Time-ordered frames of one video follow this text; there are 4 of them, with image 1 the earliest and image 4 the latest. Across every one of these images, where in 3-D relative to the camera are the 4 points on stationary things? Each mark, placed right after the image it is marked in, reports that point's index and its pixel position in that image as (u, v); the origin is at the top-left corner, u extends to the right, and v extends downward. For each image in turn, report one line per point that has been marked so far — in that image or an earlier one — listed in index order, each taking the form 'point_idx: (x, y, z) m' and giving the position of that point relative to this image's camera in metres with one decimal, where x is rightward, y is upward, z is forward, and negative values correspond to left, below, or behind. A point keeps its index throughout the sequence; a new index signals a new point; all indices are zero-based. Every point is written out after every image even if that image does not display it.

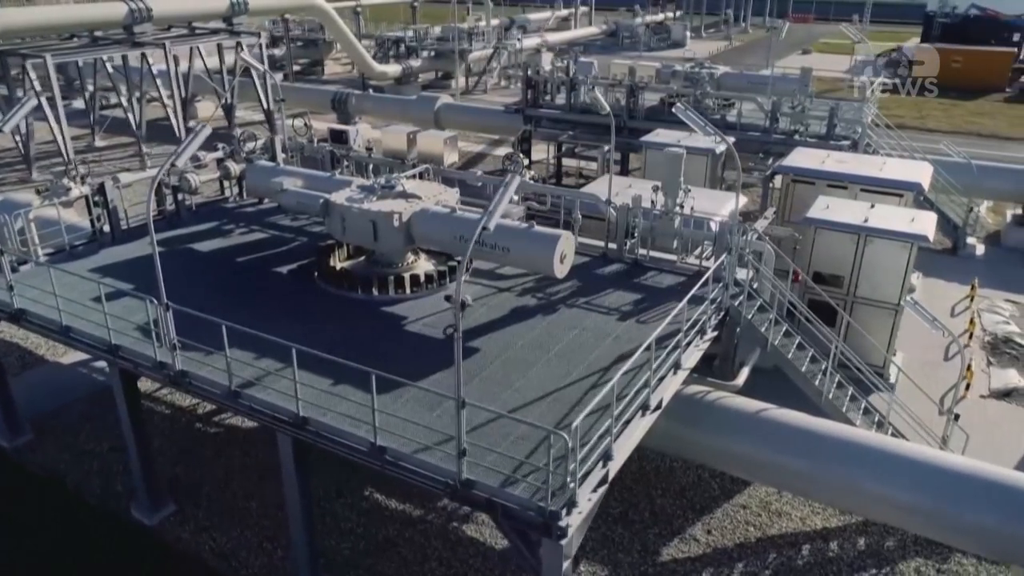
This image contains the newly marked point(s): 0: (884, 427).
0: (+5.2, -2.0, +11.6) m
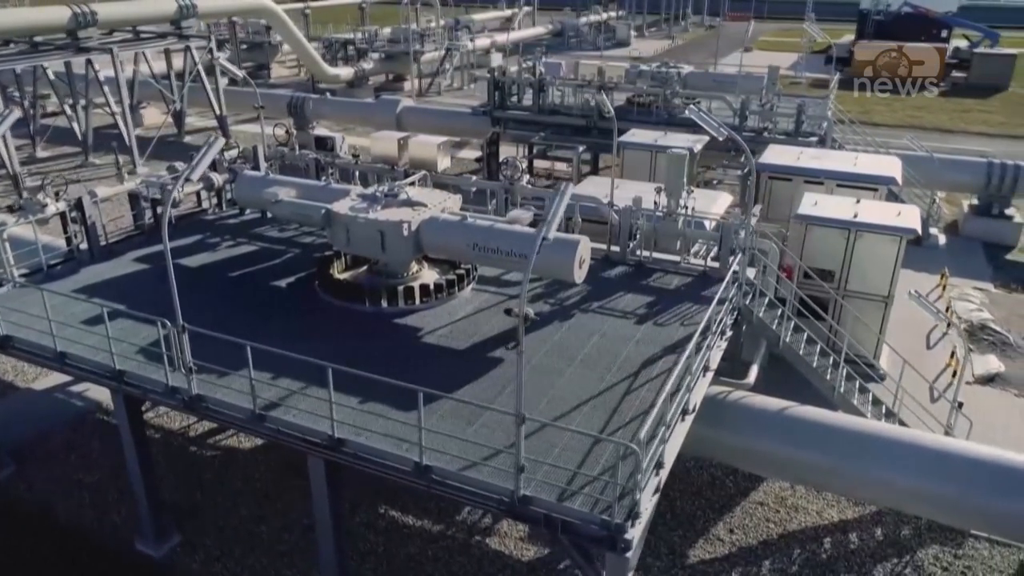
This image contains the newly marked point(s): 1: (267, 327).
0: (+5.5, -1.9, +11.9) m
1: (-3.3, -0.5, +11.1) m
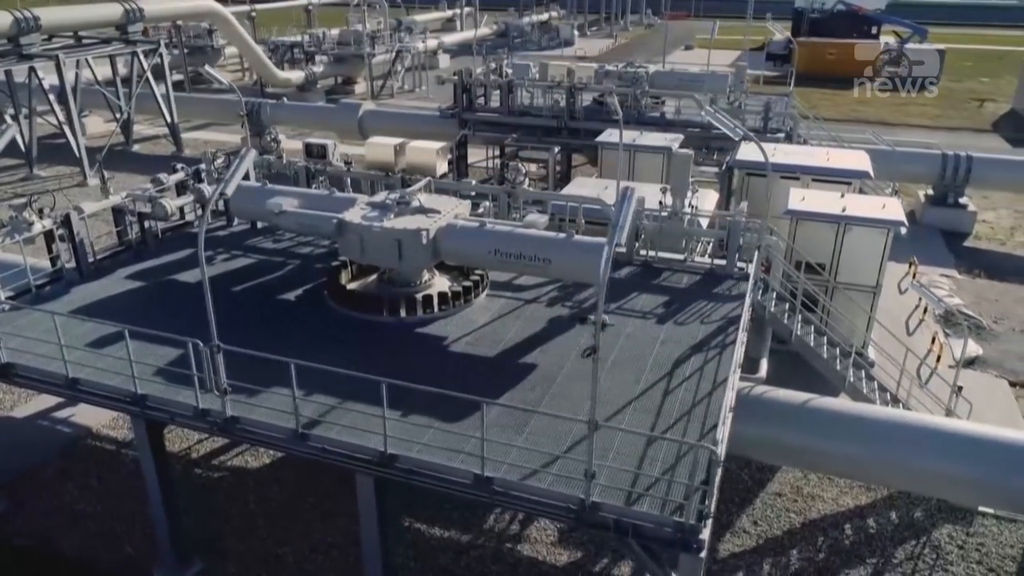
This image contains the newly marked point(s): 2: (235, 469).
0: (+5.7, -1.7, +12.3) m
1: (-3.0, -0.7, +10.8) m
2: (-4.1, -2.7, +12.3) m
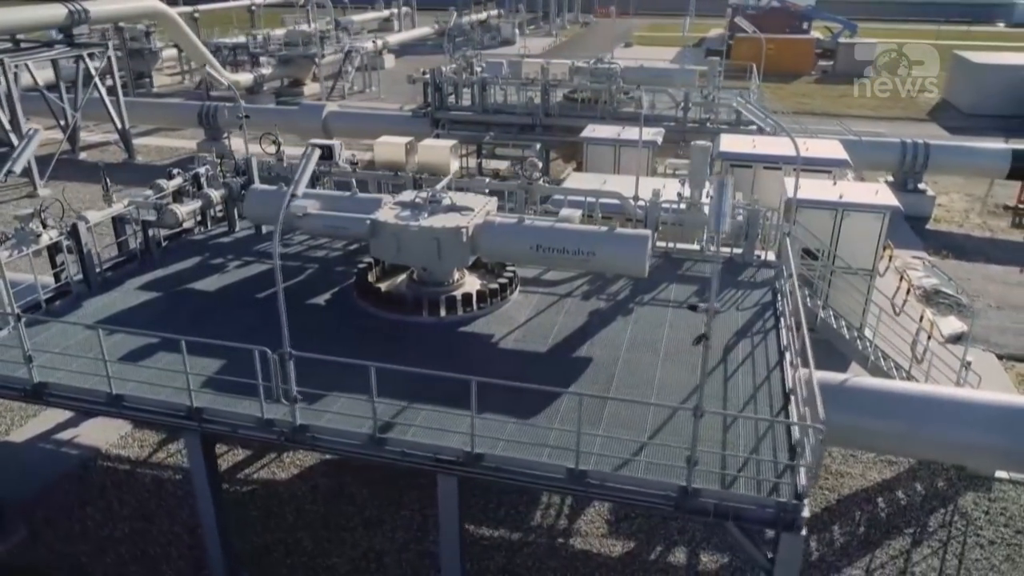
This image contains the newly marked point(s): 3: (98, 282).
0: (+6.2, -1.4, +12.8) m
1: (-2.4, -0.7, +10.5) m
2: (-3.5, -2.8, +11.8) m
3: (-5.9, +0.1, +11.9) m
